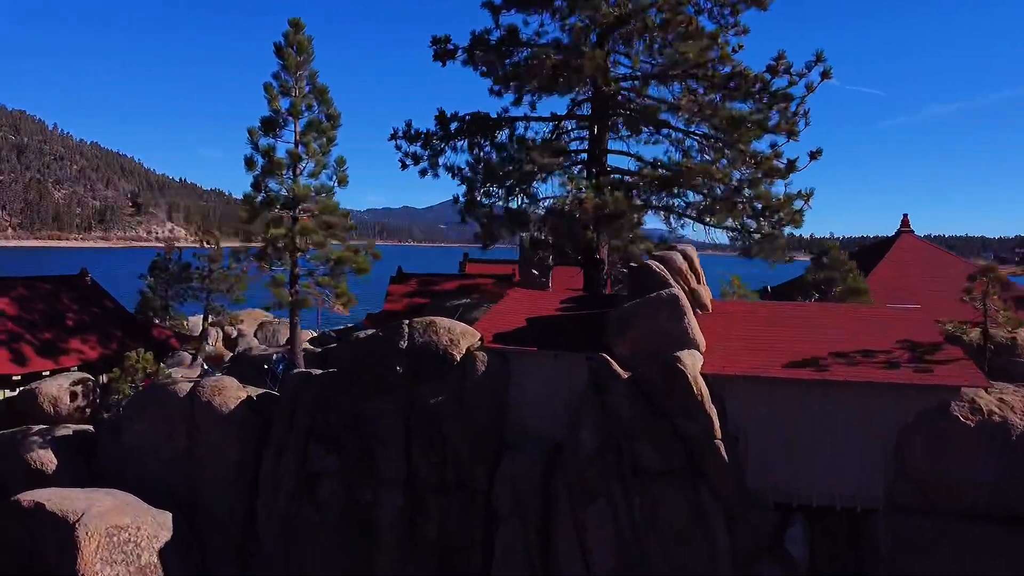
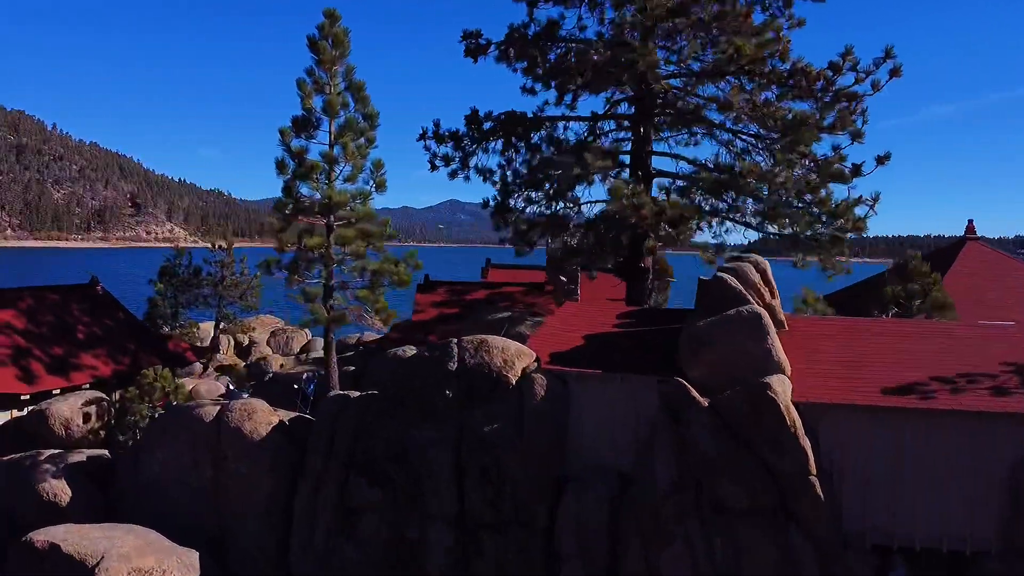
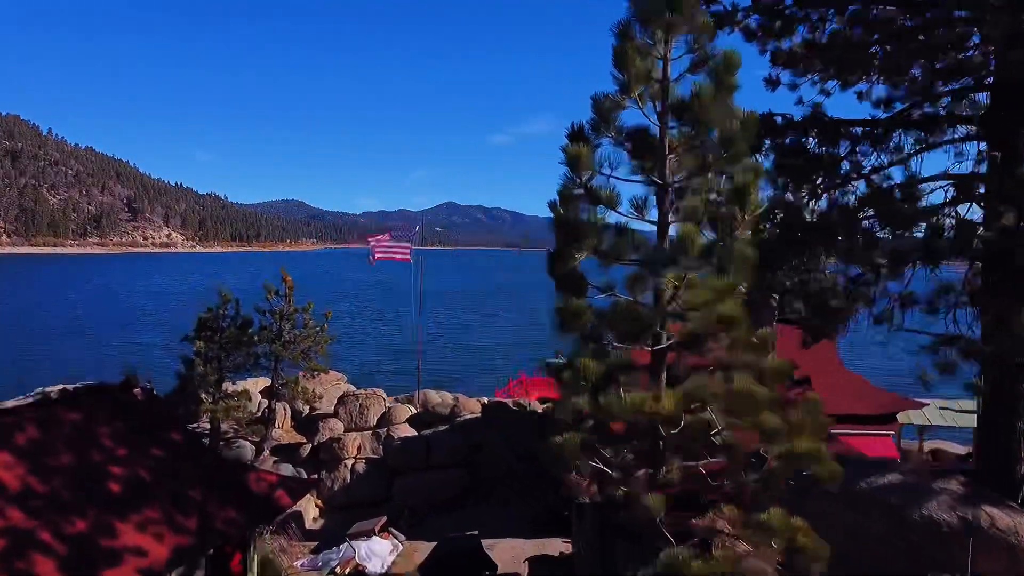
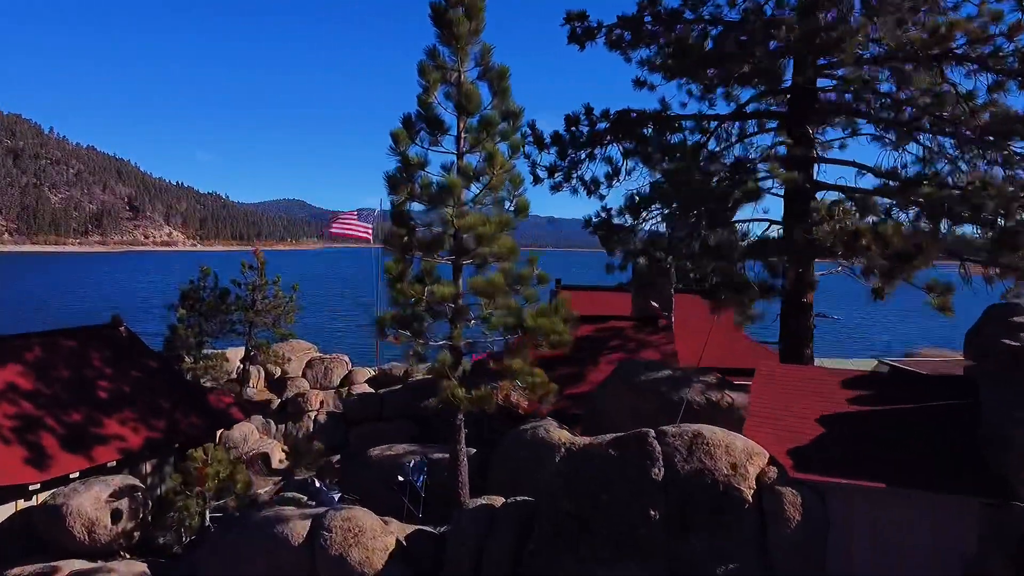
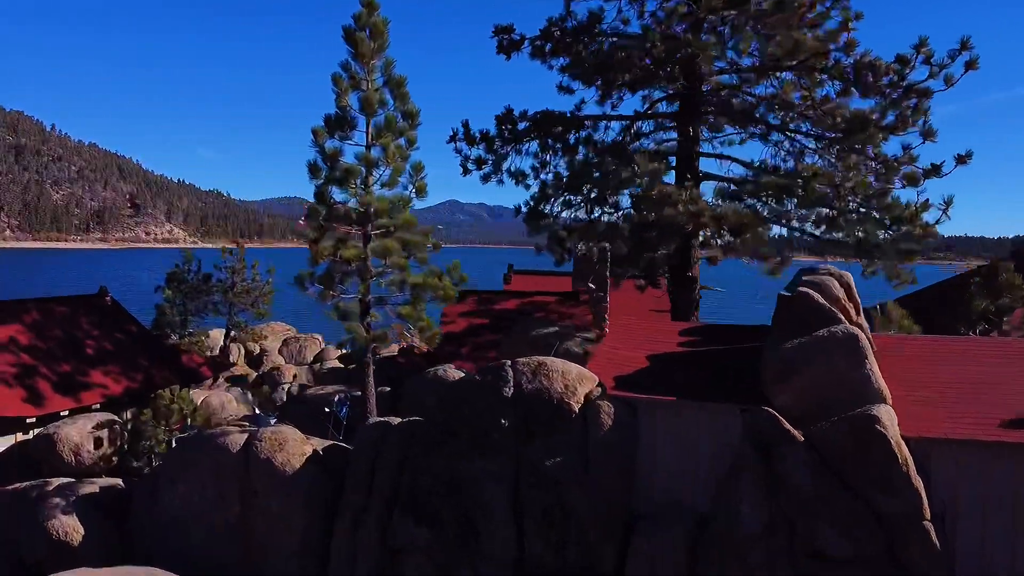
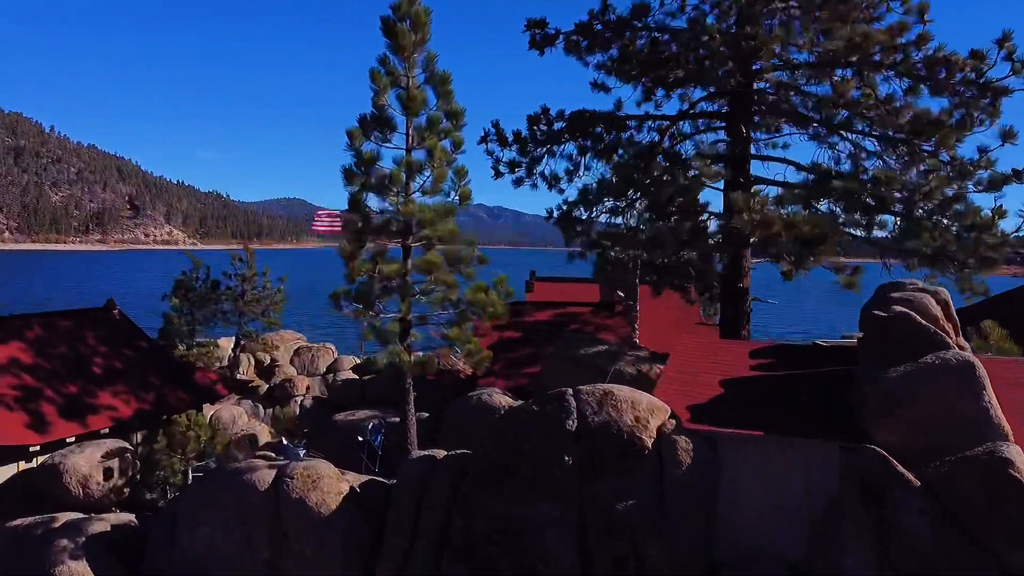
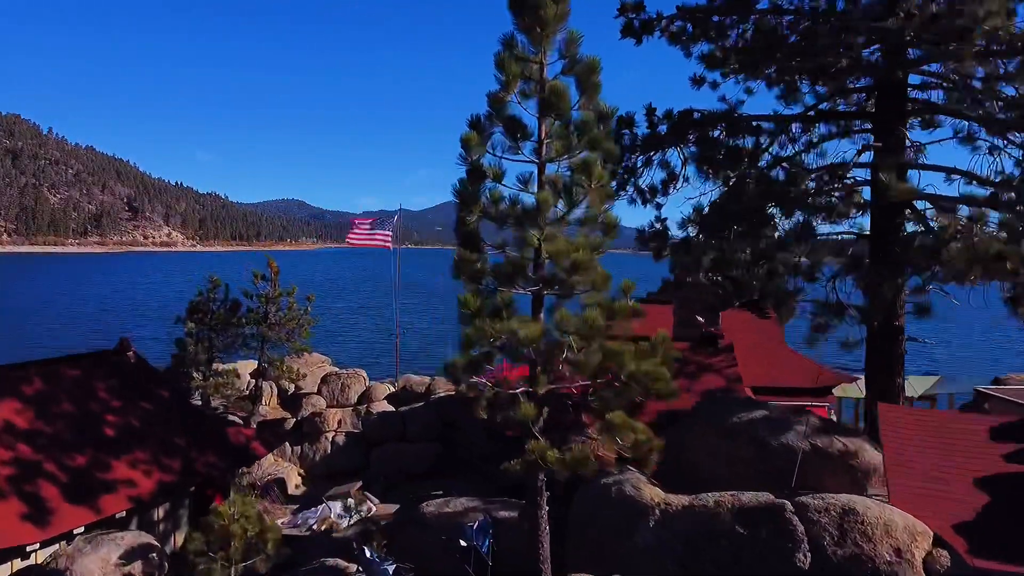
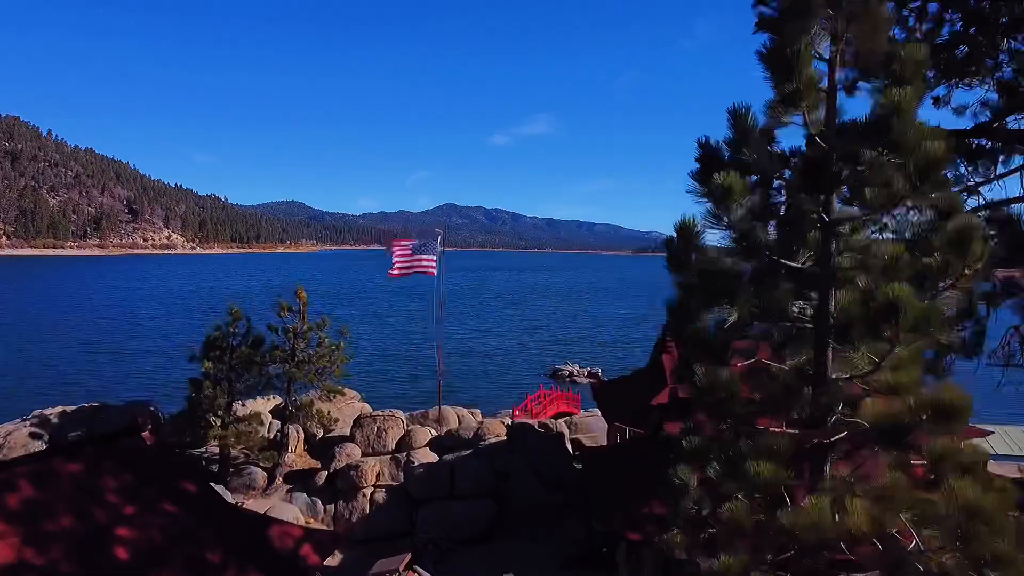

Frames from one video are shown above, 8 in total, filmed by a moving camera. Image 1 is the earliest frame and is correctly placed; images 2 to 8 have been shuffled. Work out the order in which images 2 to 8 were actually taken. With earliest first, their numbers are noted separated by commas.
2, 5, 6, 4, 7, 3, 8
